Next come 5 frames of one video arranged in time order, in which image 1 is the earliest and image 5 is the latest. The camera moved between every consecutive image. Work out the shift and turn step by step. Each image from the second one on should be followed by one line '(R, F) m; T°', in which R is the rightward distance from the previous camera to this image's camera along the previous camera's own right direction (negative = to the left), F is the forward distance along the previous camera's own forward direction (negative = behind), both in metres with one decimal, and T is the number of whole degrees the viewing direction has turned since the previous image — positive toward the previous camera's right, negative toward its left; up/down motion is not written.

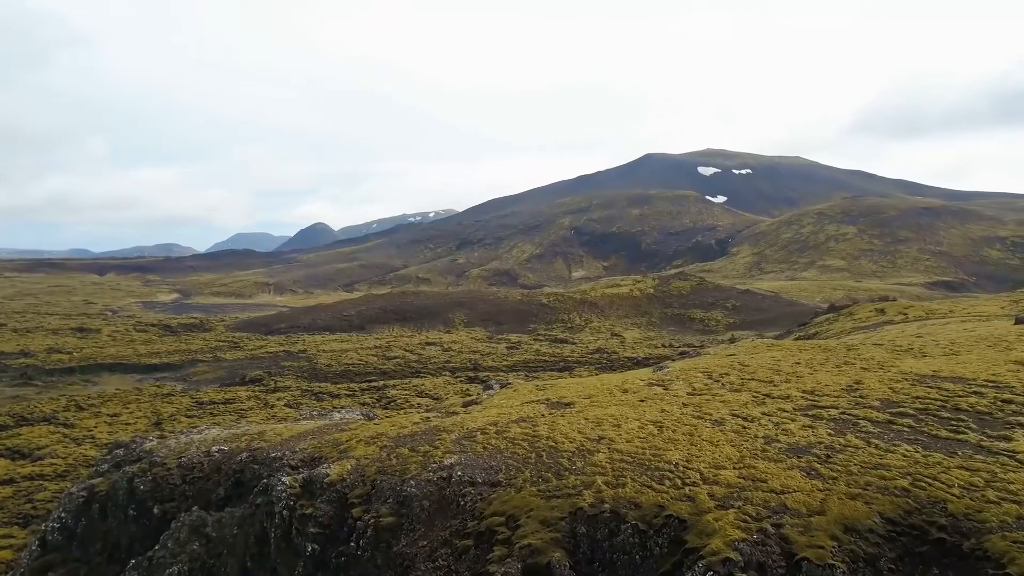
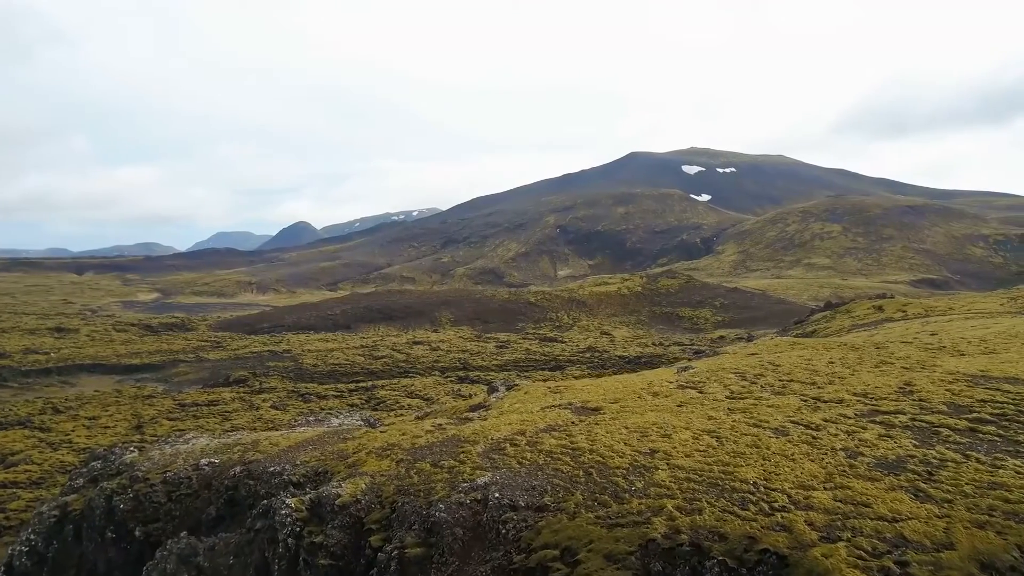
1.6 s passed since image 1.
(-0.7, +1.1) m; +2°
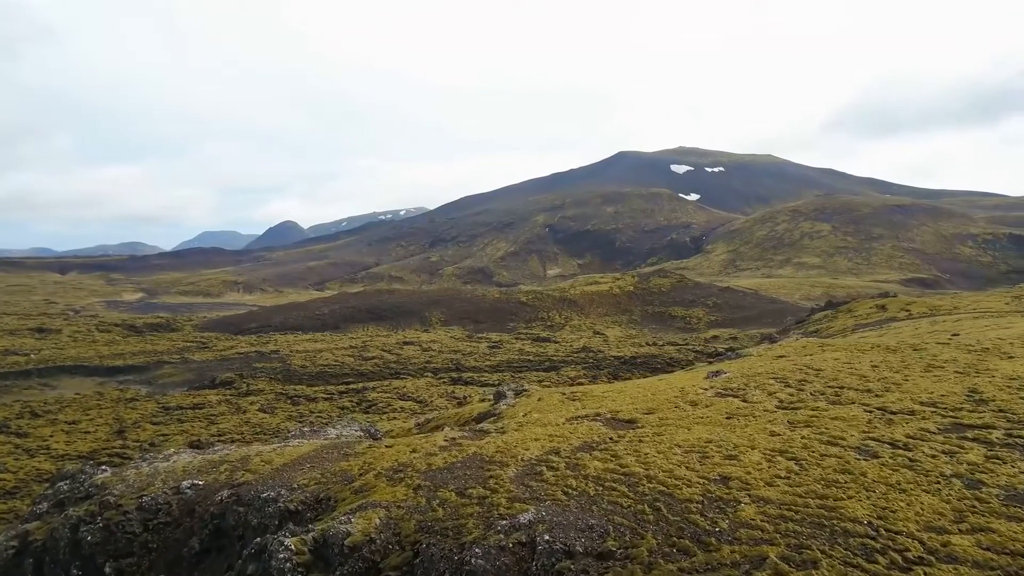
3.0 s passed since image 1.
(-0.6, +1.2) m; +1°
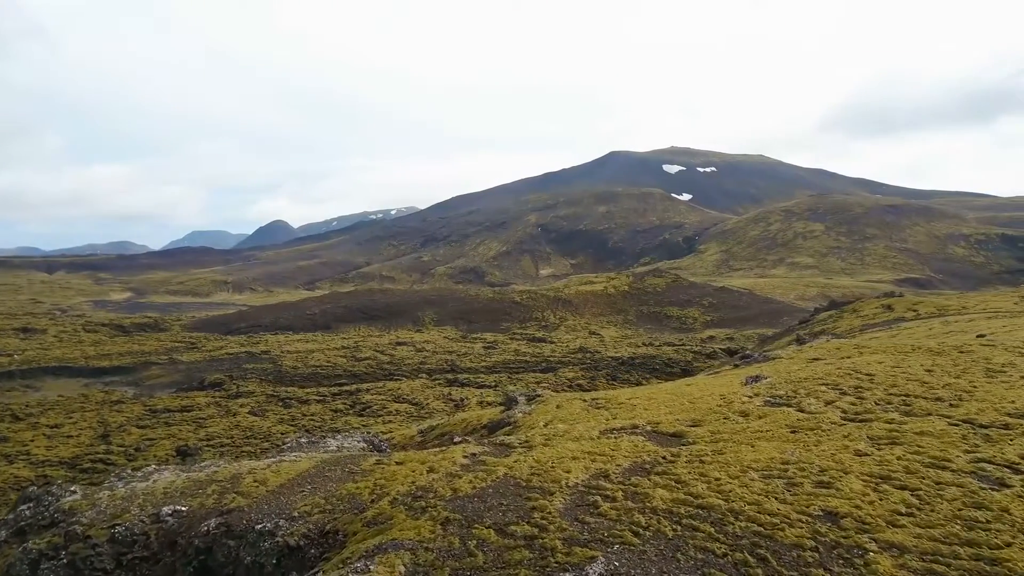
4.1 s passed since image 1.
(-0.6, +1.2) m; +1°
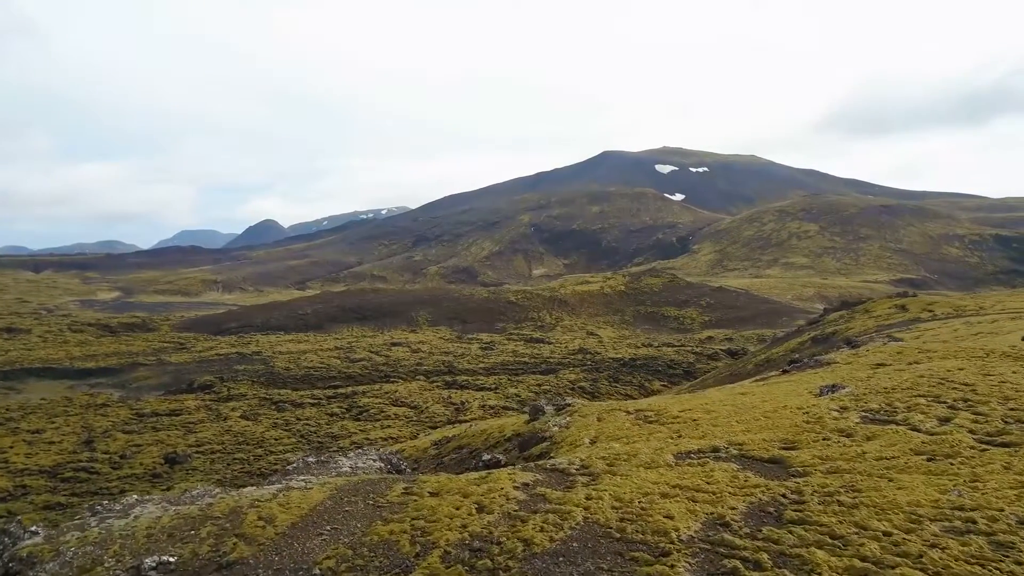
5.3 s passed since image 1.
(-0.9, +1.5) m; +1°
